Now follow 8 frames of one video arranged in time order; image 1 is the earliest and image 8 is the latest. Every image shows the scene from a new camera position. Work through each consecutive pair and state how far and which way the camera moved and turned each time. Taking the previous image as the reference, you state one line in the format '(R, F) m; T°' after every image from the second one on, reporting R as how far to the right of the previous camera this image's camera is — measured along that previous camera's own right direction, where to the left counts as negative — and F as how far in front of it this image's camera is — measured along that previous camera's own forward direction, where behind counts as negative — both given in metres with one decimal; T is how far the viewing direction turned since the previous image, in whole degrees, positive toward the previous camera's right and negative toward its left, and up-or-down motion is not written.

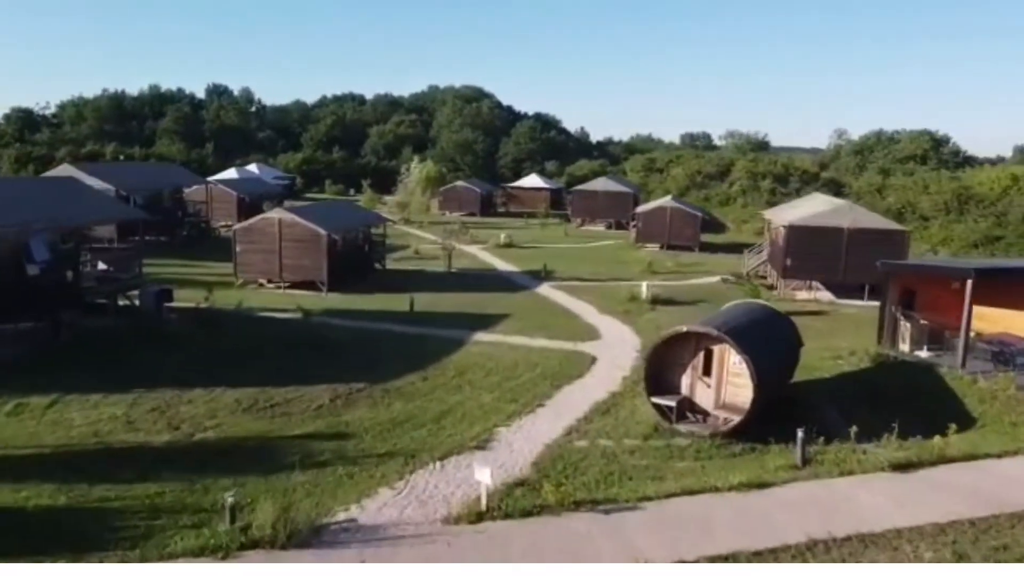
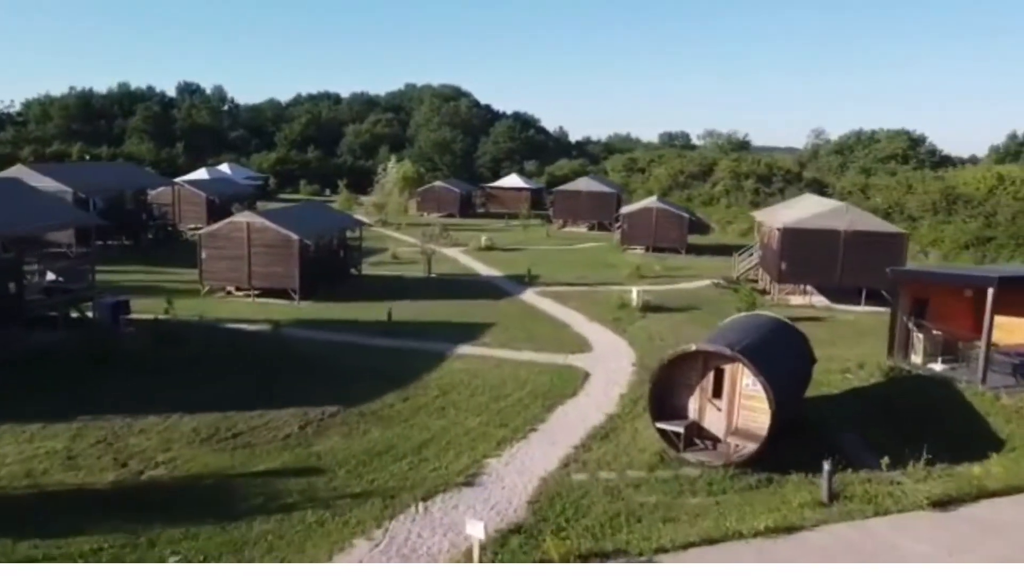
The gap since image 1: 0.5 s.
(-0.2, +1.6) m; +2°
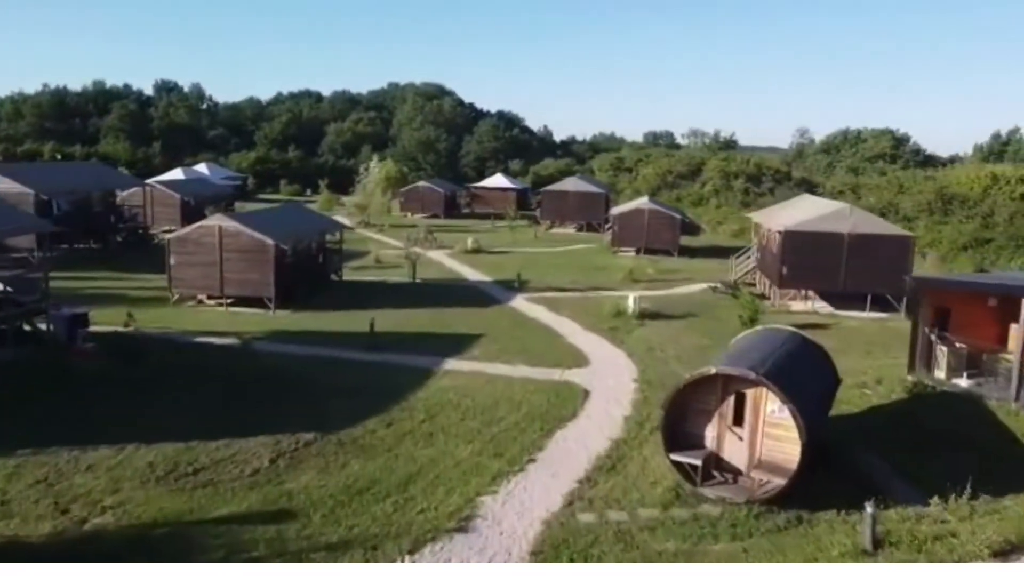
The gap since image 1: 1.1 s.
(-0.2, +1.6) m; +1°
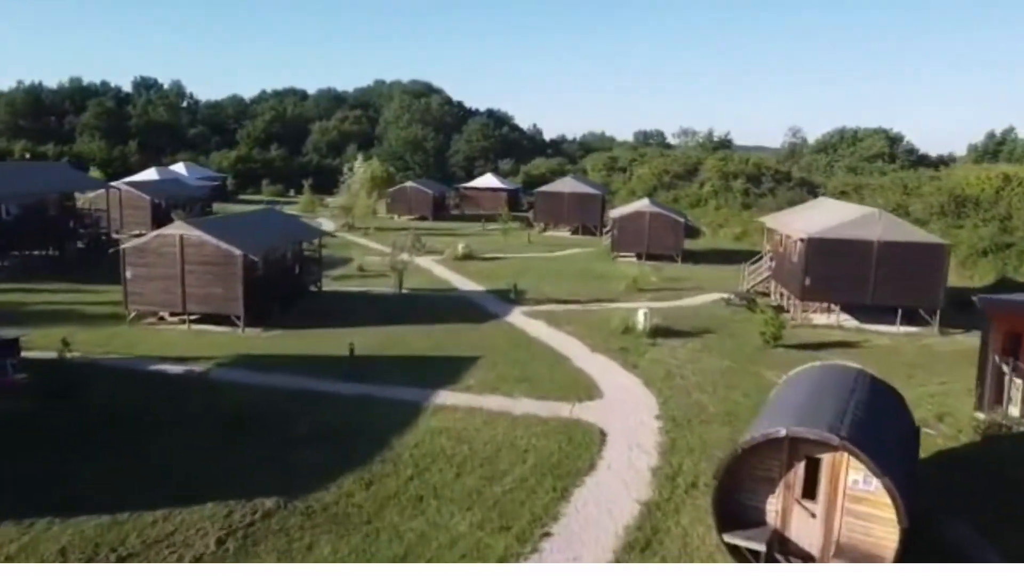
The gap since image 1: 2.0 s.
(-0.3, +2.8) m; +1°
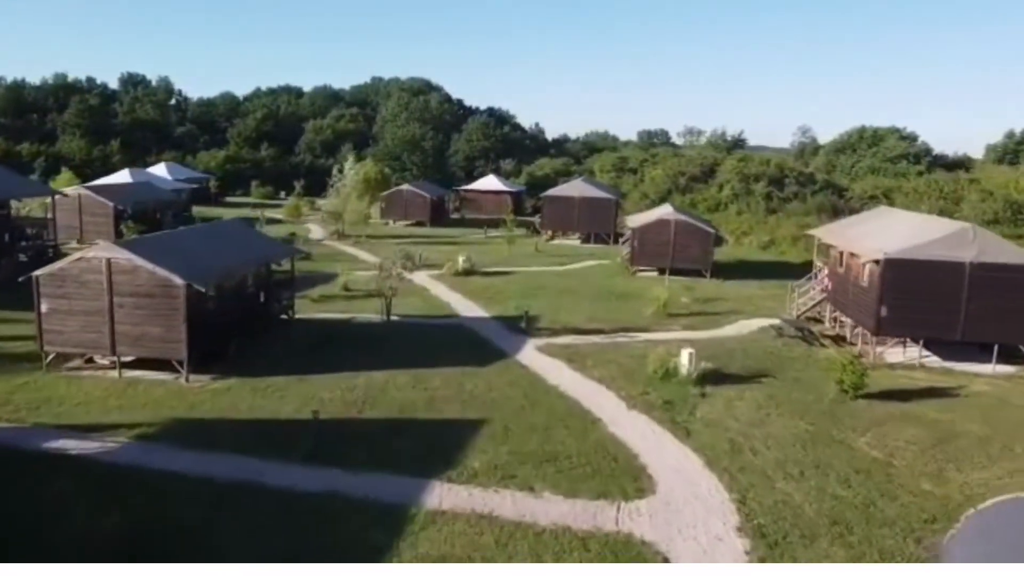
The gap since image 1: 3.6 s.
(-0.4, +5.0) m; 0°
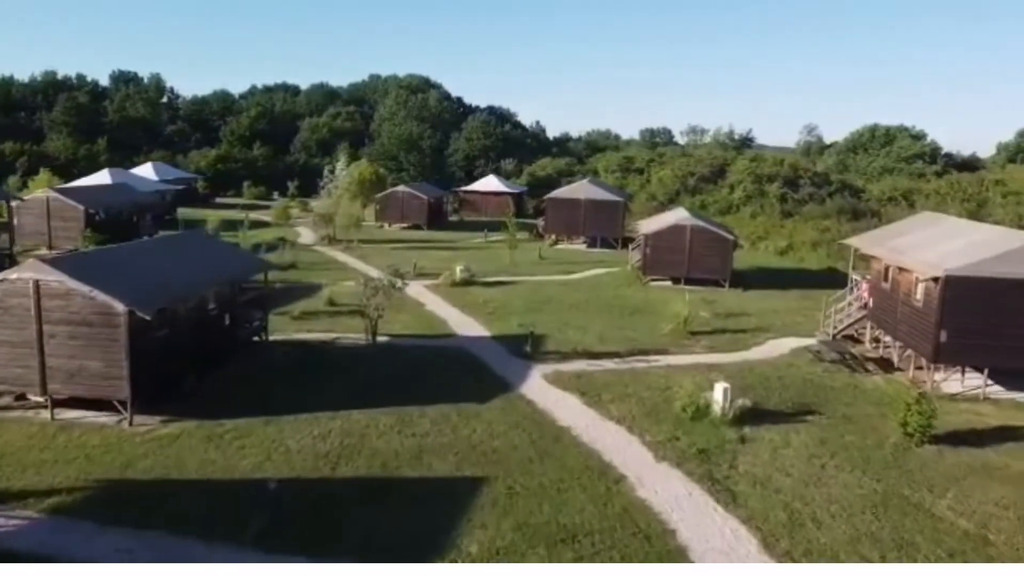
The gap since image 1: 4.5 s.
(-0.1, +3.0) m; 0°
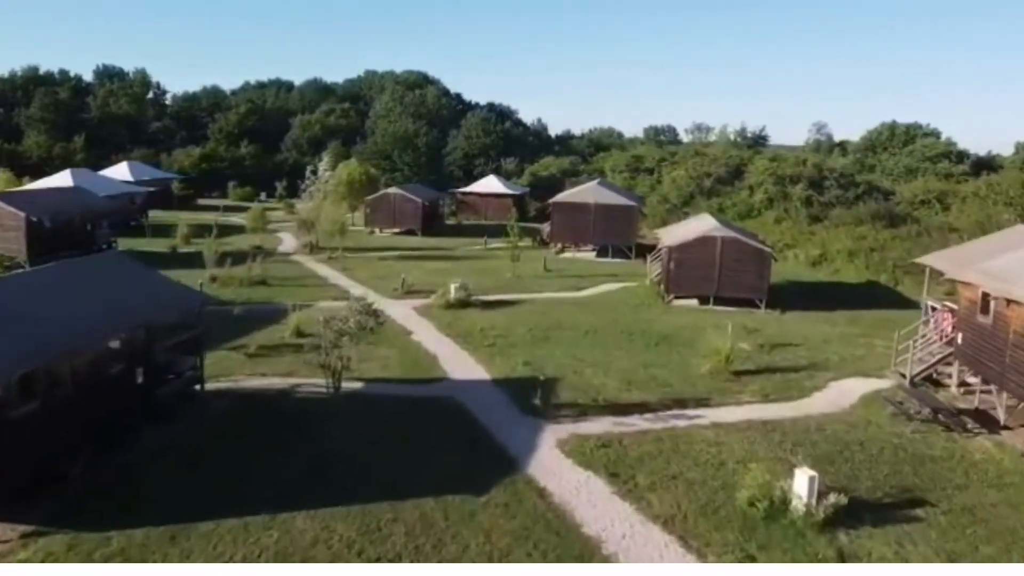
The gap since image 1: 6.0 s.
(-0.1, +4.9) m; 0°
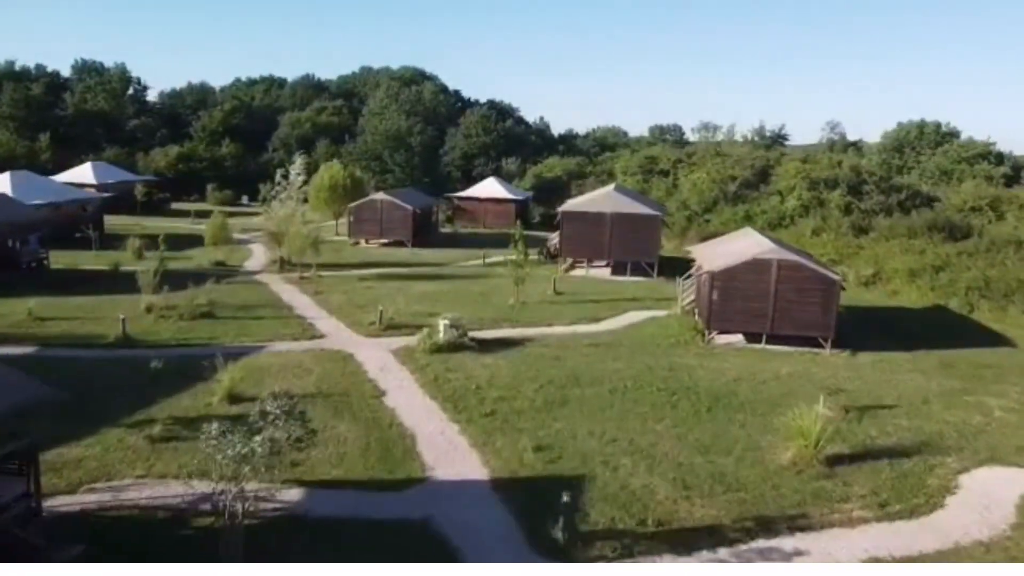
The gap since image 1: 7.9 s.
(-0.1, +6.2) m; 0°
